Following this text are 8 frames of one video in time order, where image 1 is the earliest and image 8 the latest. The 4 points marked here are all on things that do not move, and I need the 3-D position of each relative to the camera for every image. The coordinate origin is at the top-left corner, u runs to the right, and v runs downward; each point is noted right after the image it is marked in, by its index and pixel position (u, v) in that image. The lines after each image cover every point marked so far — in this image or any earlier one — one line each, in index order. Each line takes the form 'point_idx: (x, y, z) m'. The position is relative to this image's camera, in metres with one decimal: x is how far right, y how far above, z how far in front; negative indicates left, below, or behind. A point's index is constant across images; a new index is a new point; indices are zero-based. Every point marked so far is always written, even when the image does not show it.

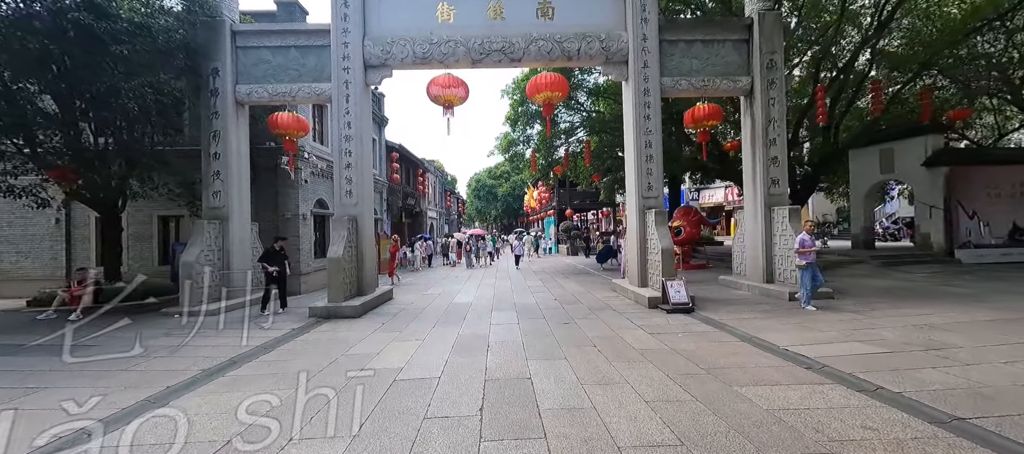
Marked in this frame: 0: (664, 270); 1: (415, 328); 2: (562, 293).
0: (+2.7, -0.8, +7.5) m
1: (-1.5, -1.6, +6.4) m
2: (+1.1, -1.5, +9.2) m
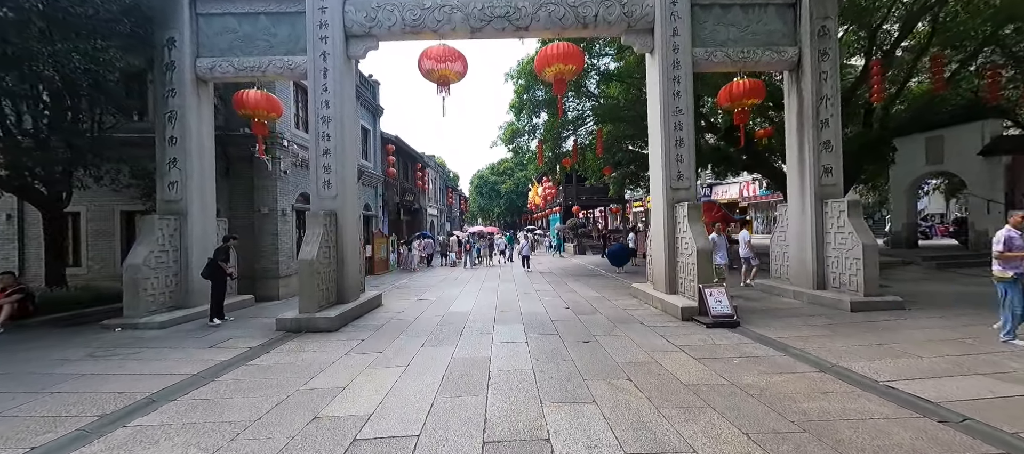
0: (+2.8, -0.7, +6.2) m
1: (-1.4, -1.5, +5.2) m
2: (+1.2, -1.4, +8.0) m
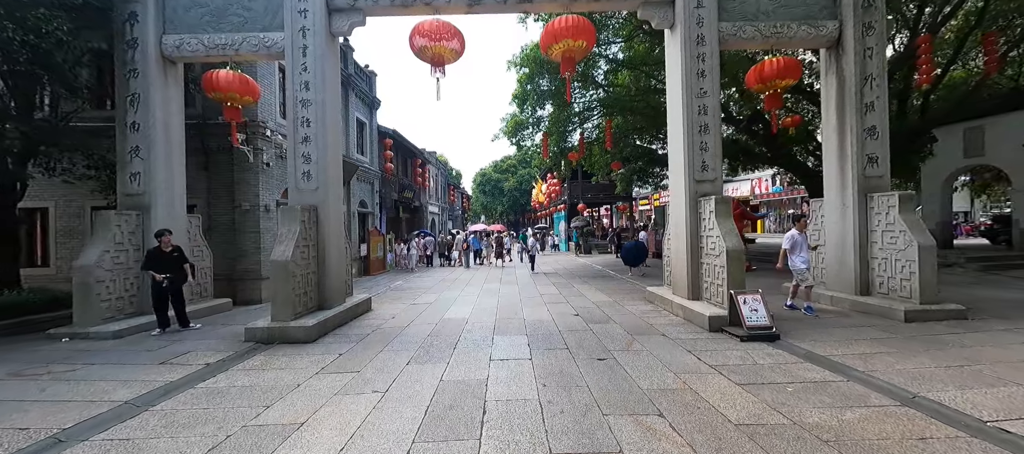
0: (+2.8, -0.7, +5.4) m
1: (-1.4, -1.5, +4.4) m
2: (+1.3, -1.4, +7.2) m
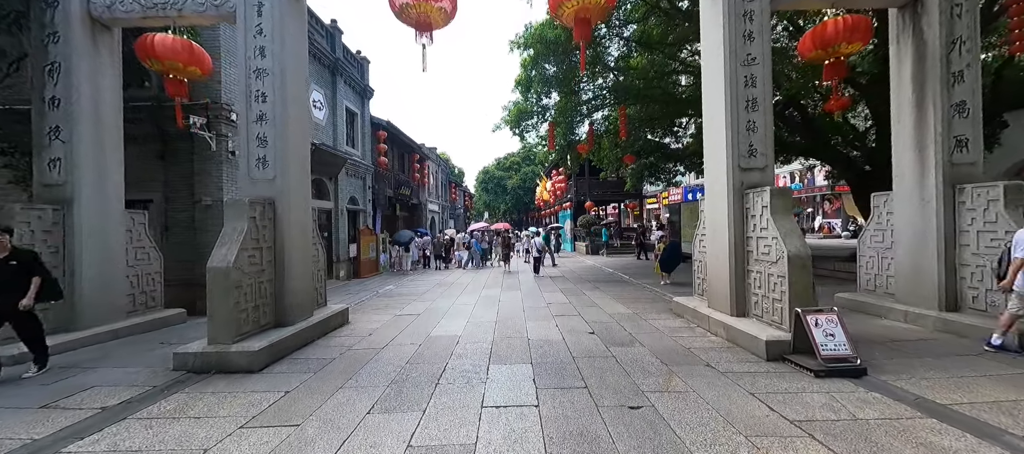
0: (+2.9, -0.7, +4.2) m
1: (-1.4, -1.4, +3.2) m
2: (+1.3, -1.3, +6.0) m
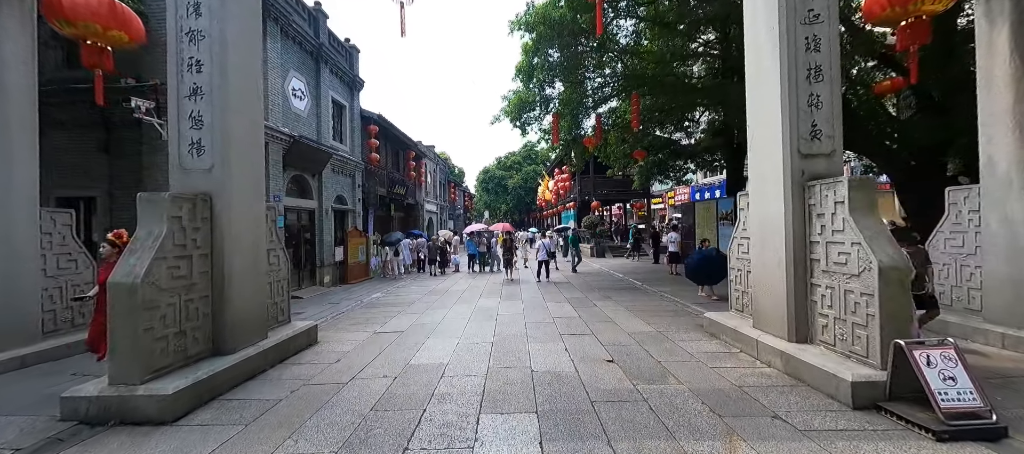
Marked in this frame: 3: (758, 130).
0: (+2.8, -0.7, +3.1) m
1: (-1.4, -1.5, +2.2) m
2: (+1.3, -1.4, +5.0) m
3: (+2.6, +1.0, +4.4) m
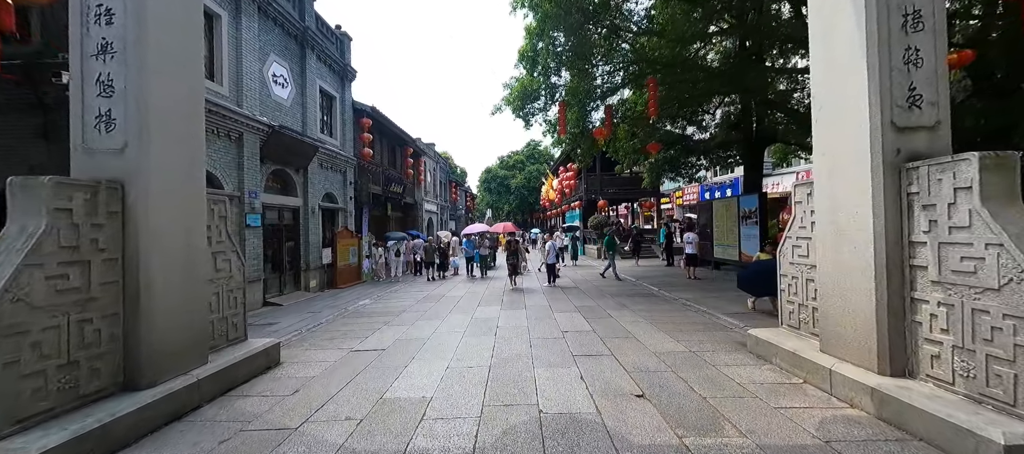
0: (+2.8, -0.7, +2.2) m
1: (-1.4, -1.4, +1.2) m
2: (+1.3, -1.3, +4.0) m
3: (+2.6, +1.1, +3.5) m
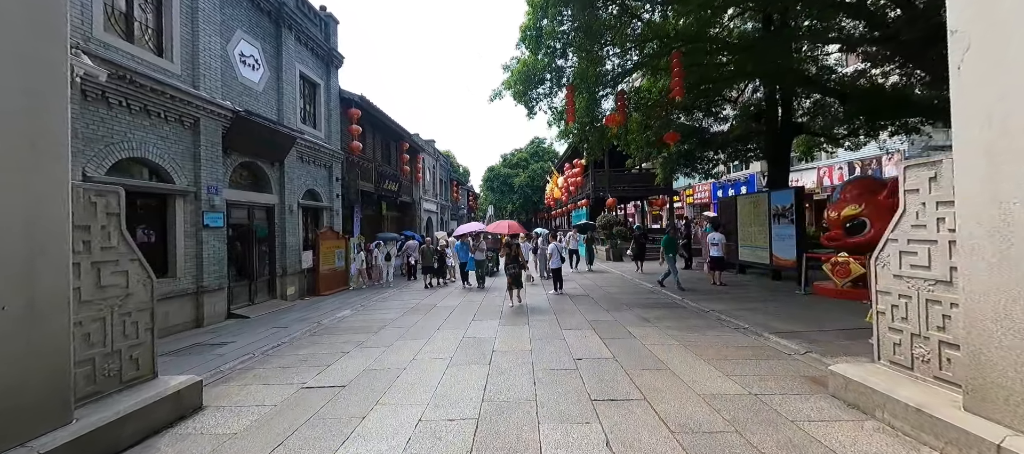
0: (+2.8, -0.6, +1.0) m
1: (-1.5, -1.4, +0.1) m
2: (+1.3, -1.3, +2.9) m
3: (+2.6, +1.1, +2.3) m
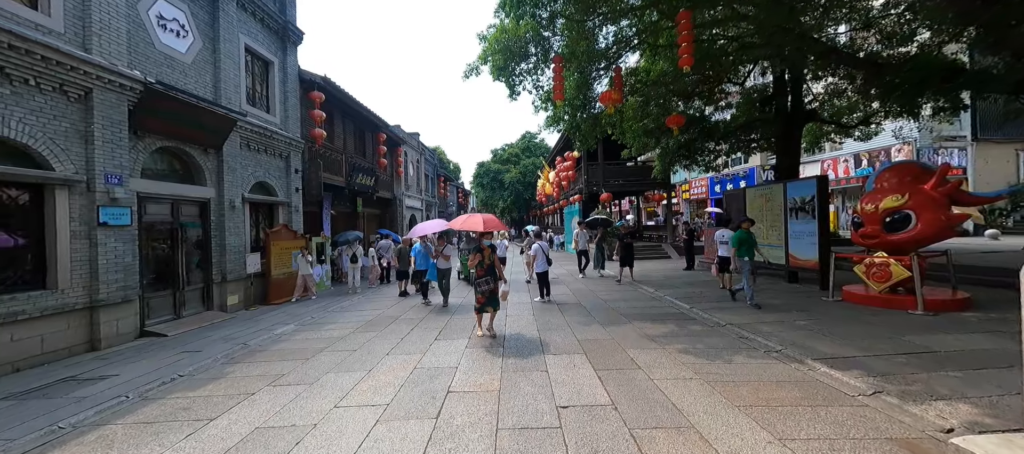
0: (+2.5, -0.6, -0.2) m
1: (-1.7, -1.4, -1.2) m
2: (+1.0, -1.3, +1.6) m
3: (+2.3, +1.1, +1.1) m
